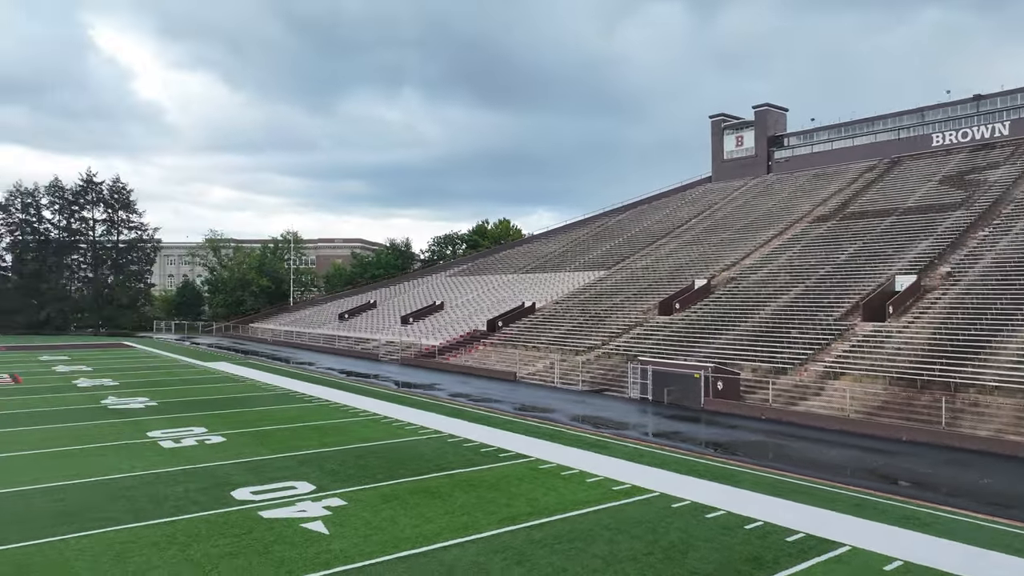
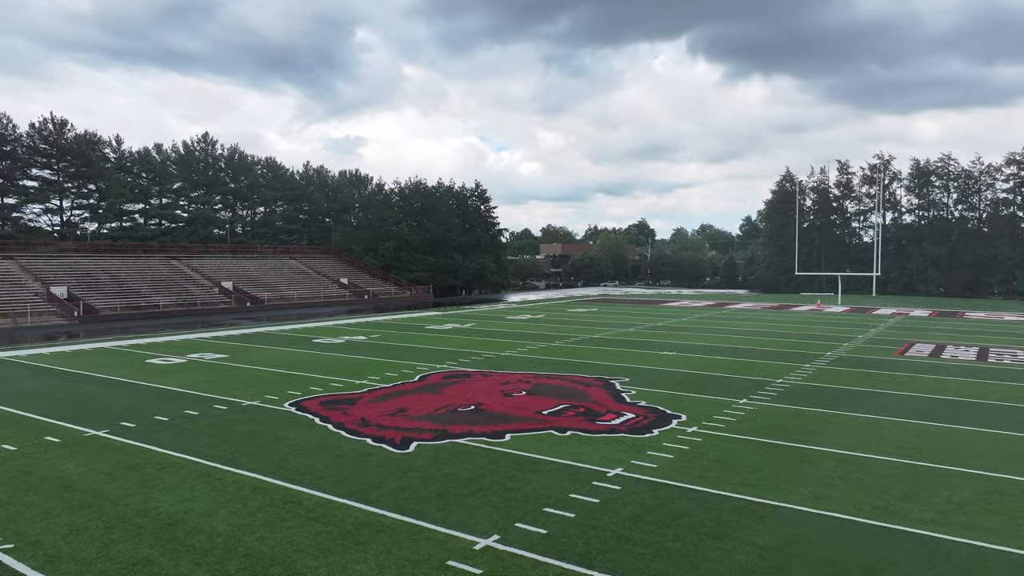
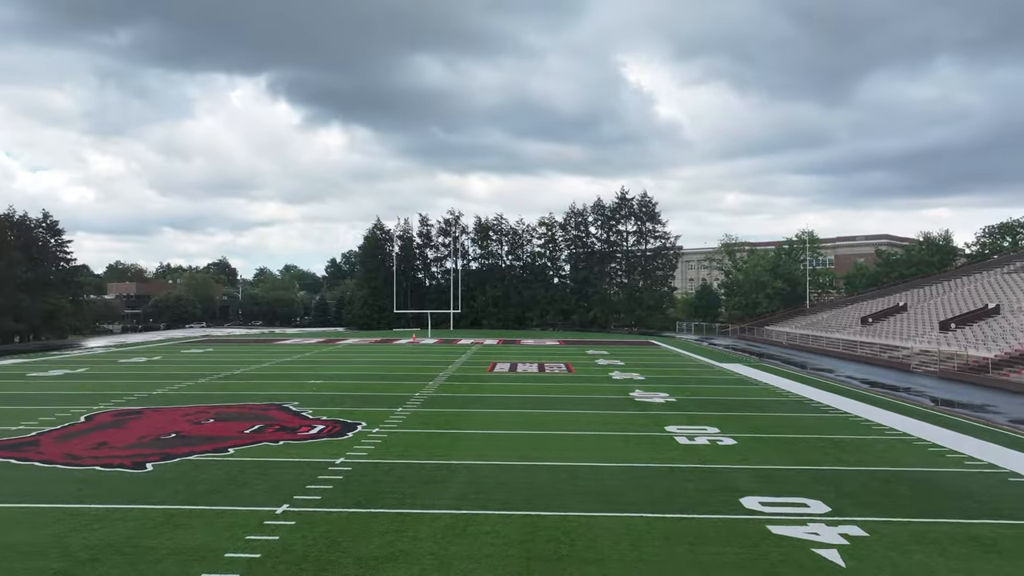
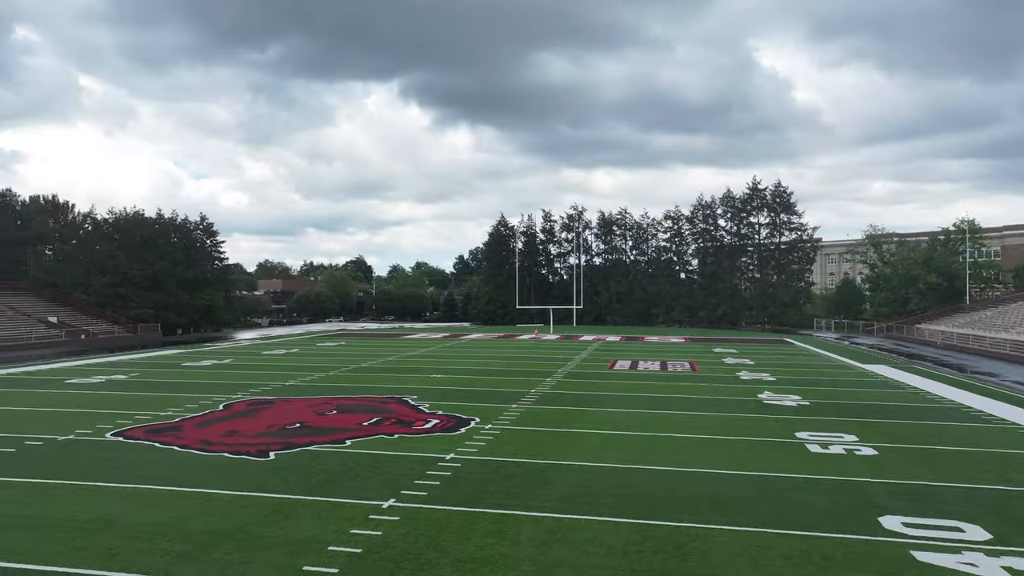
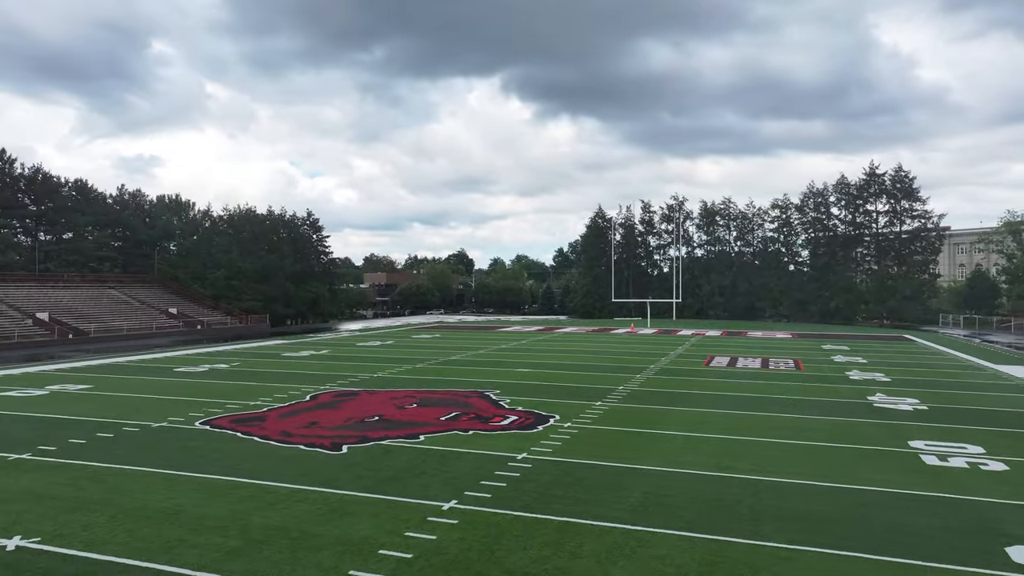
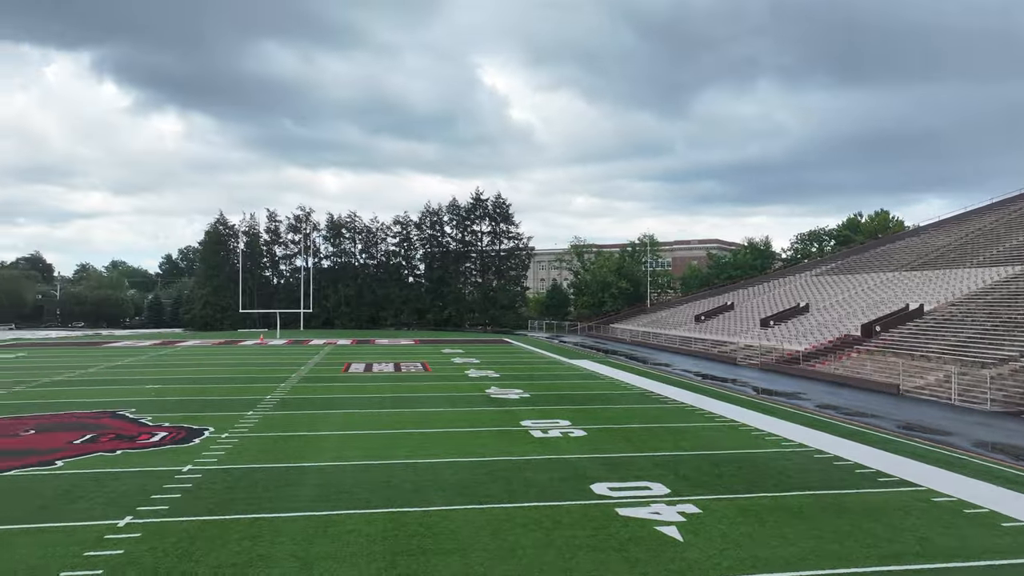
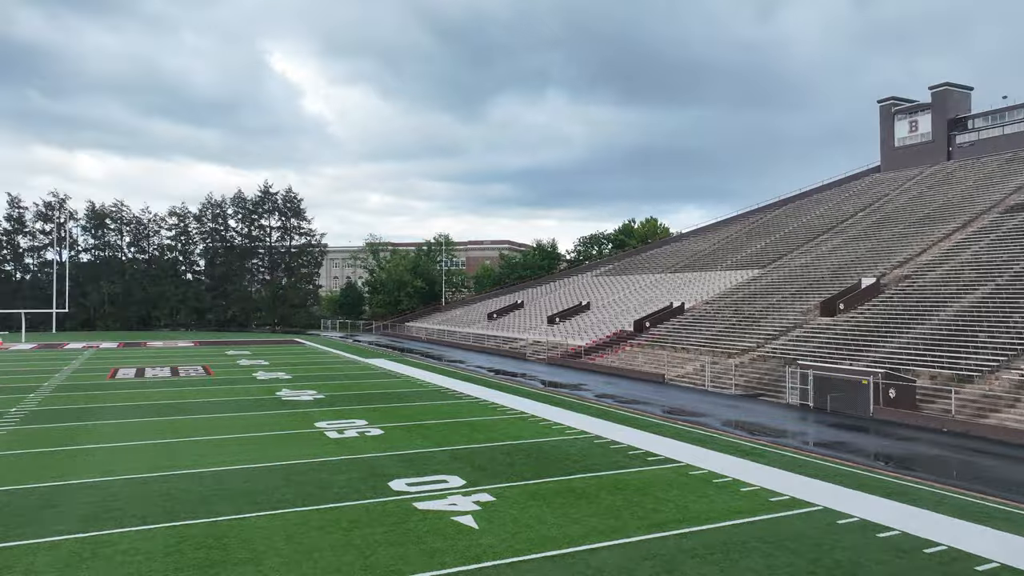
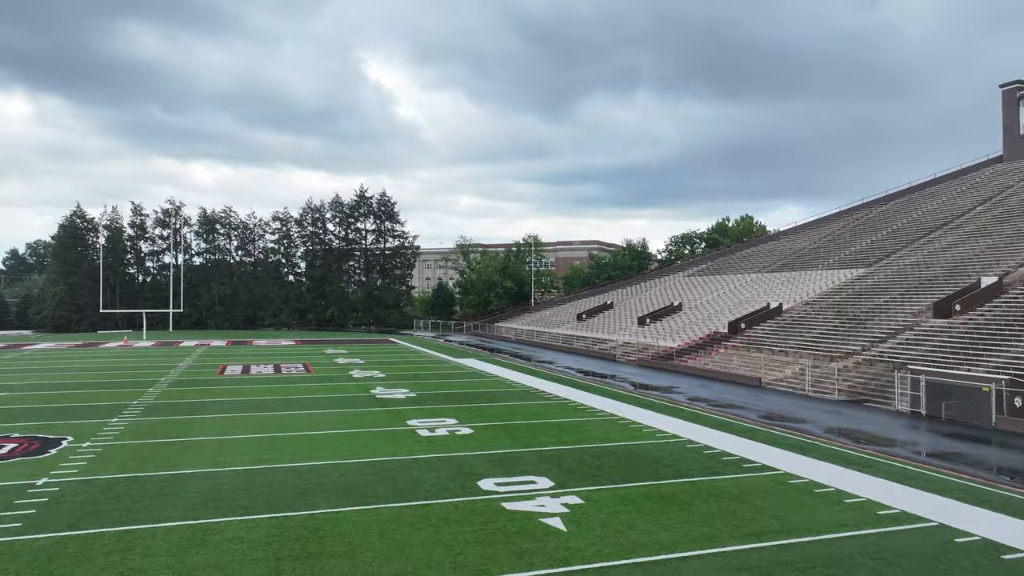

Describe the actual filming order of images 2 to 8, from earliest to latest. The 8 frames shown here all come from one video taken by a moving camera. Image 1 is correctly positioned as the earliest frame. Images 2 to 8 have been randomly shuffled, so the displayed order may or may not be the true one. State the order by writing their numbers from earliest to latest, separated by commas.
7, 8, 6, 3, 4, 5, 2
